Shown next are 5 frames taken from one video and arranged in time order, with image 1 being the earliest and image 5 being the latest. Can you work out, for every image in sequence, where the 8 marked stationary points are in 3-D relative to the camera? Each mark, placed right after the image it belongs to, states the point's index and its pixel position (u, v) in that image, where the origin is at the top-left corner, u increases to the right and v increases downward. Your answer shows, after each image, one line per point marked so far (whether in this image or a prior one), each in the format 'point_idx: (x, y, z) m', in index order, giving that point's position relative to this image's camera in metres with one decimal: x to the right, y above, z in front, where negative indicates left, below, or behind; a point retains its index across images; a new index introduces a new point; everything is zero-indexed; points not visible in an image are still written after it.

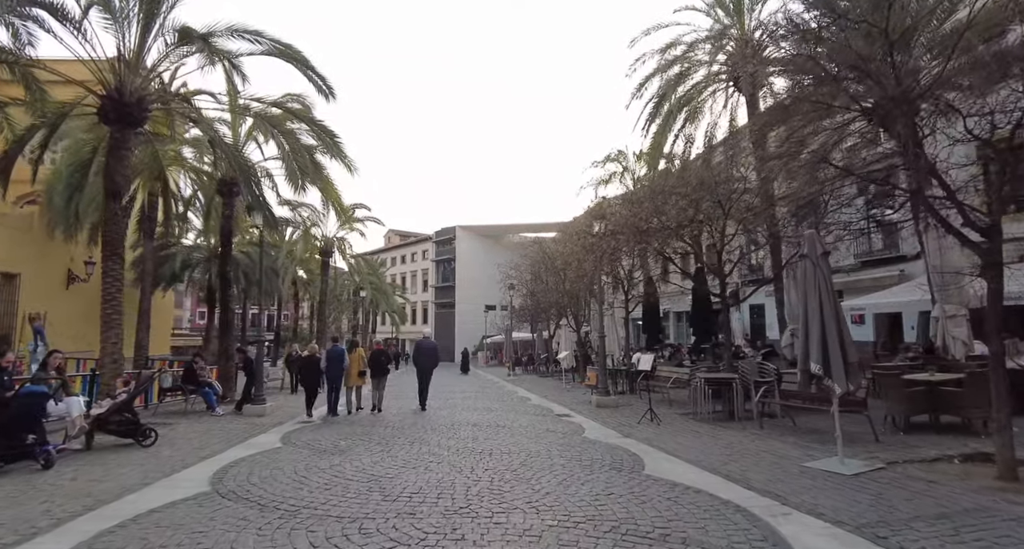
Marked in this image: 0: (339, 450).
0: (-2.4, -2.4, +8.0) m
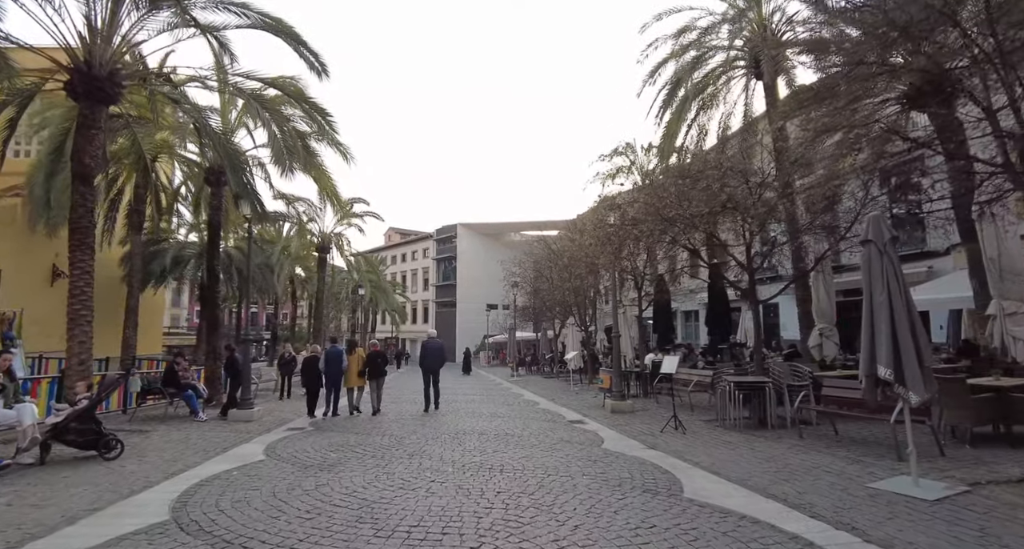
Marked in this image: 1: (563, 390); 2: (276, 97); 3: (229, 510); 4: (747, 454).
0: (-2.2, -2.3, +7.0) m
1: (+1.6, -3.6, +18.0) m
2: (-5.7, +4.3, +14.2) m
3: (-2.4, -2.0, +5.0) m
4: (+3.1, -2.4, +7.6) m
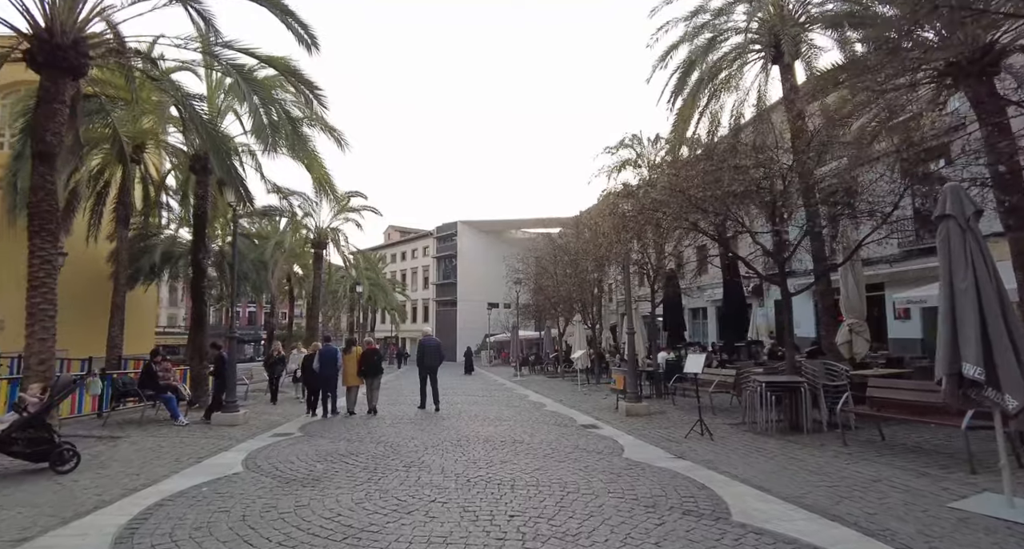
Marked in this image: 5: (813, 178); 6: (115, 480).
0: (-2.1, -2.2, +6.1) m
1: (+1.7, -3.4, +17.1) m
2: (-5.6, +4.5, +13.2) m
3: (-2.3, -1.9, +4.1) m
4: (+3.2, -2.2, +6.7) m
5: (+5.8, +1.9, +11.3) m
6: (-4.2, -2.2, +6.1) m
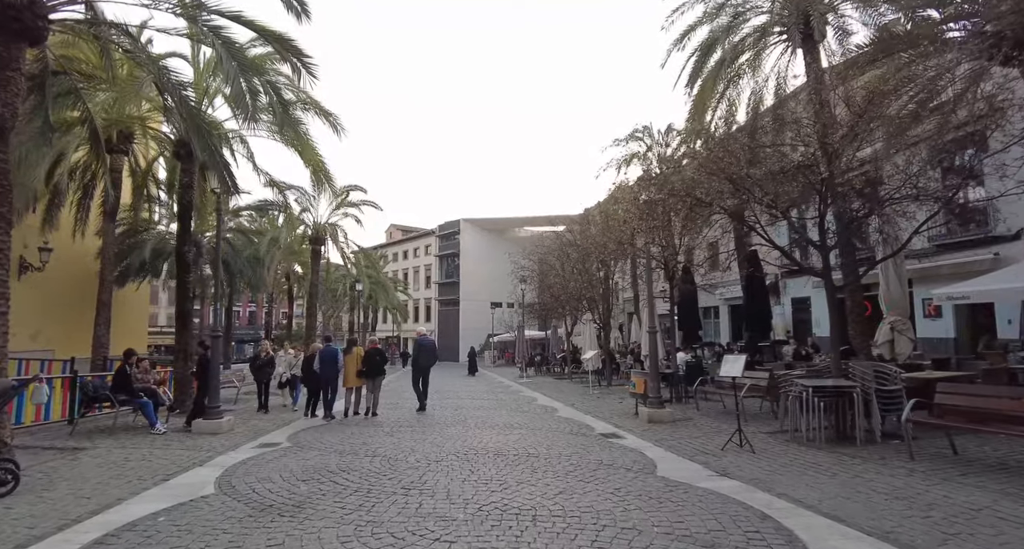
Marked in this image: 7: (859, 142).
0: (-1.9, -2.0, +5.1) m
1: (+1.9, -3.3, +16.0) m
2: (-5.4, +4.6, +12.3) m
3: (-2.2, -1.8, +3.1) m
4: (+3.4, -2.1, +5.7) m
5: (+6.0, +2.0, +10.2) m
6: (-4.0, -2.1, +5.1) m
7: (+6.0, +2.3, +10.1) m
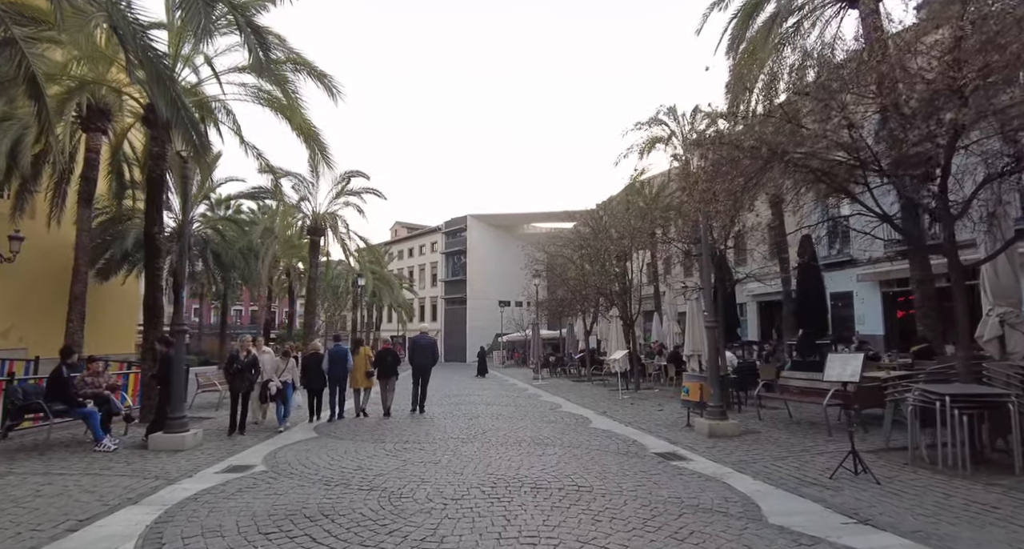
0: (-1.5, -1.8, +3.2) m
1: (+2.4, -3.0, +14.1) m
2: (-5.0, +4.9, +10.4) m
3: (-1.8, -1.5, +1.3) m
4: (+3.8, -1.8, +3.8) m
5: (+6.4, +2.3, +8.3) m
6: (-3.6, -1.8, +3.3) m
7: (+6.4, +2.6, +8.2) m
